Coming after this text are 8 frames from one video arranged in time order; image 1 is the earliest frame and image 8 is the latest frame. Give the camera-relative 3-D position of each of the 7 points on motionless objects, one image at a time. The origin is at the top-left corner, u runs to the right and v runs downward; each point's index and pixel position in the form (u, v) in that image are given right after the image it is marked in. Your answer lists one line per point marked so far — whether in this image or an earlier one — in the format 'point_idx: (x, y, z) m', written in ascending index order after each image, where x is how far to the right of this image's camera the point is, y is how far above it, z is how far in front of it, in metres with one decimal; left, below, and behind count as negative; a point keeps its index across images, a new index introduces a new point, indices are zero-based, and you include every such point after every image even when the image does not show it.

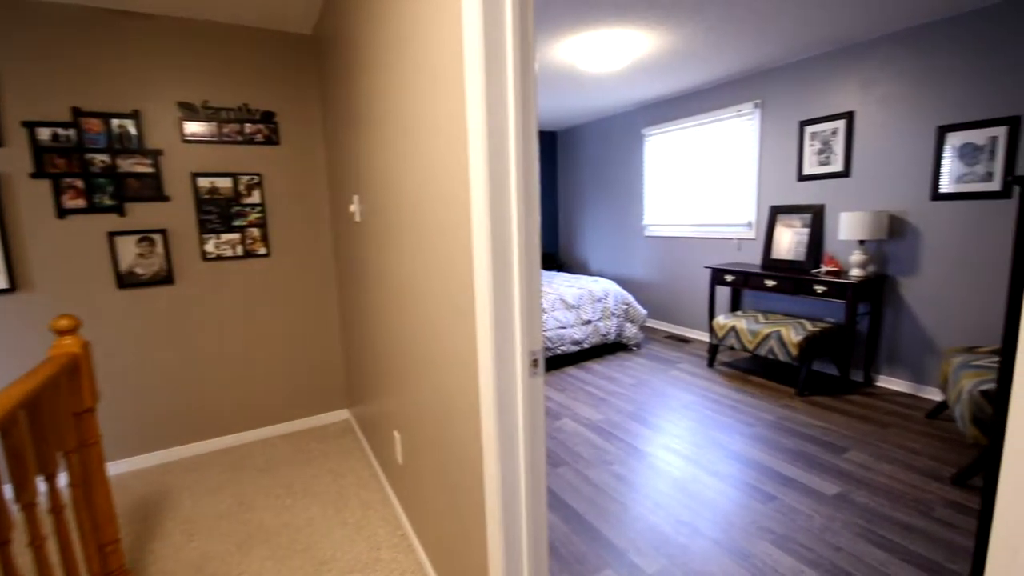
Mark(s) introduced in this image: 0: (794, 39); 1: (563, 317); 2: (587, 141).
0: (+1.9, +1.6, +3.2) m
1: (+0.4, -0.2, +3.9) m
2: (+0.9, +1.8, +5.7) m
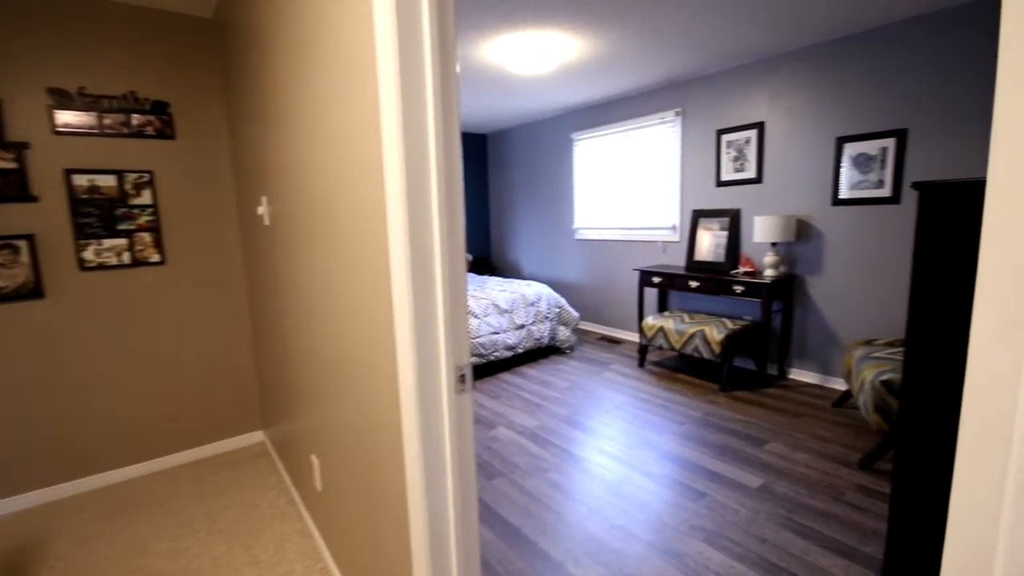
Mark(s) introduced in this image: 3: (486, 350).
0: (+1.4, +1.6, +3.3) m
1: (-0.1, -0.3, +3.8) m
2: (+0.1, +1.7, +5.7) m
3: (-0.2, -0.5, +3.8) m
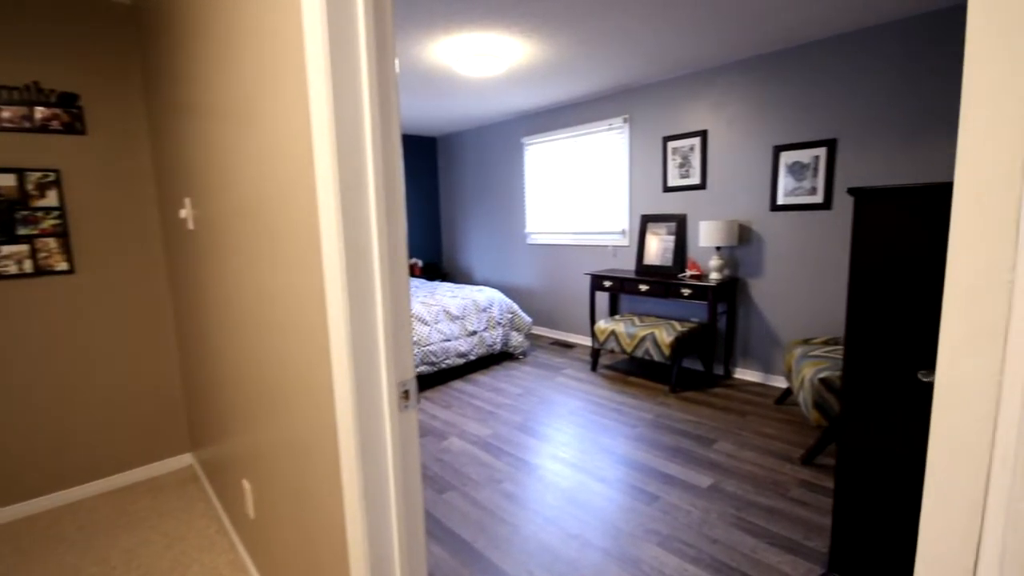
0: (+1.0, +1.6, +3.4) m
1: (-0.5, -0.3, +3.7) m
2: (-0.5, +1.7, +5.7) m
3: (-0.6, -0.5, +3.7) m
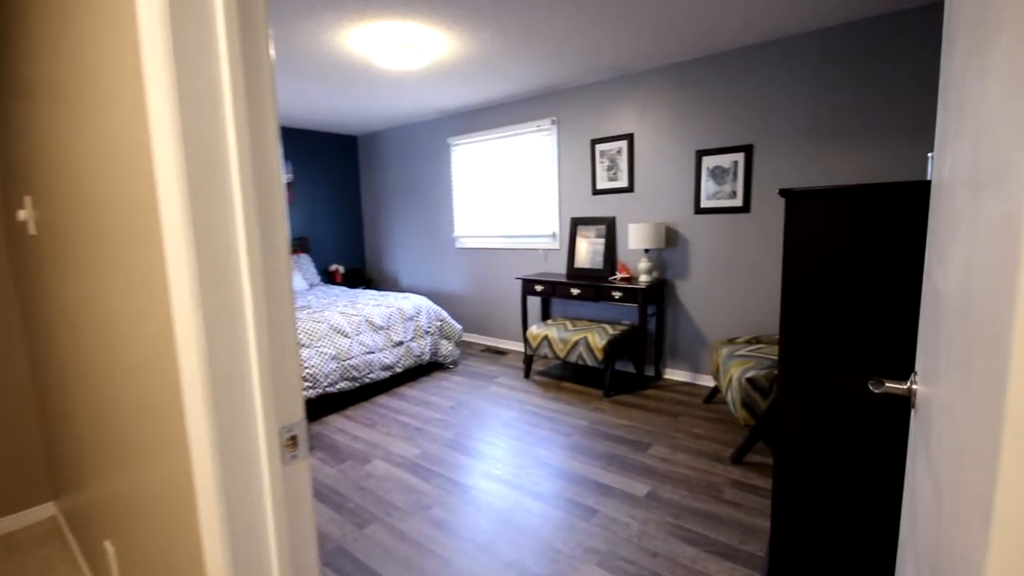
0: (+0.5, +1.6, +3.3) m
1: (-1.0, -0.4, +3.5) m
2: (-1.4, +1.6, +5.4) m
3: (-1.1, -0.6, +3.4) m
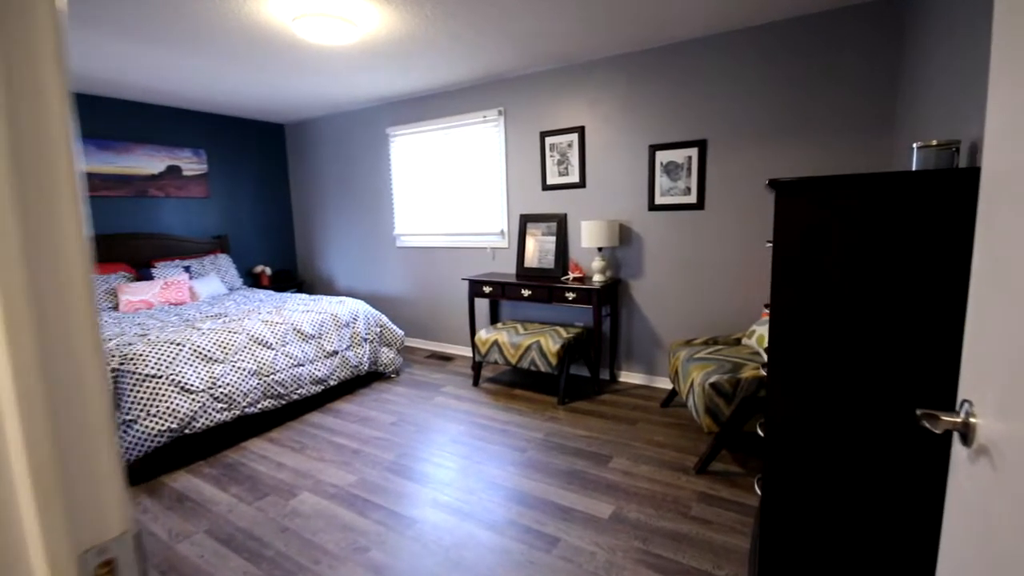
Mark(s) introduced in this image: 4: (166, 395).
0: (+0.1, +1.6, +3.1) m
1: (-1.4, -0.4, +3.1) m
2: (-1.9, +1.6, +4.9) m
3: (-1.4, -0.6, +3.0) m
4: (-1.8, -0.6, +2.5) m
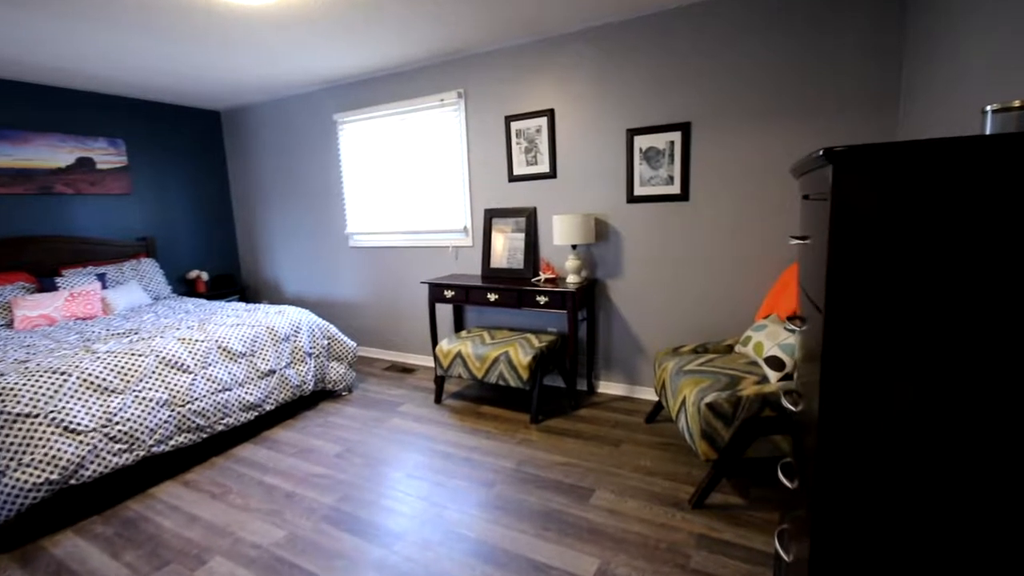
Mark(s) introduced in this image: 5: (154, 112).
0: (-0.1, +1.6, +2.7) m
1: (-1.6, -0.5, +2.6) m
2: (-2.3, +1.5, +4.4) m
3: (-1.6, -0.7, +2.5) m
4: (-2.0, -0.6, +2.0) m
5: (-3.2, +1.6, +4.3) m
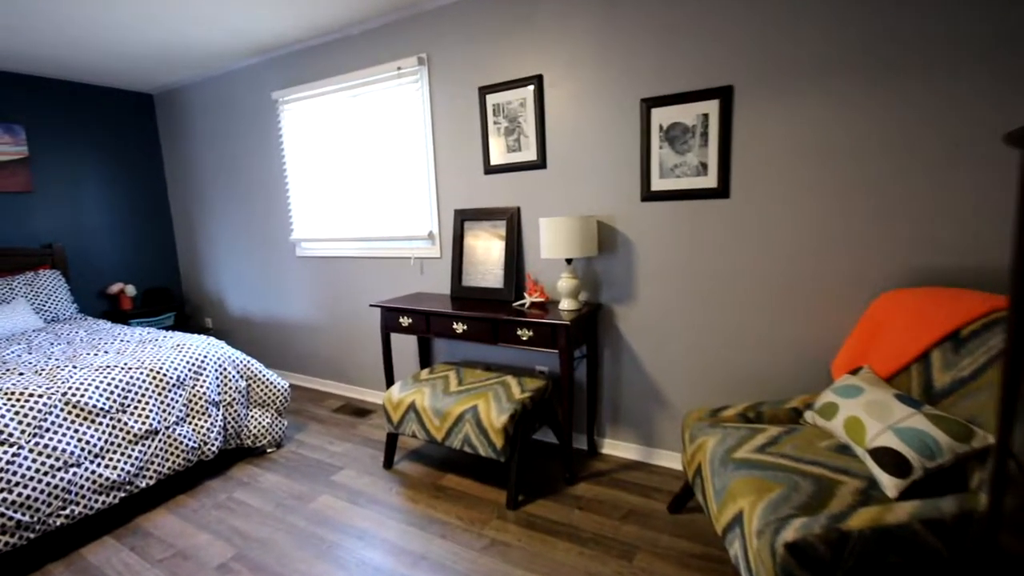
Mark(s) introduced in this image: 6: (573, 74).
0: (-0.2, +1.4, +1.9) m
1: (-1.7, -0.6, +1.8) m
2: (-2.4, +1.4, +3.7) m
3: (-1.7, -0.8, +1.8) m
4: (-2.1, -0.8, +1.2) m
5: (-3.3, +1.5, +3.5) m
6: (+0.3, +1.0, +2.2) m
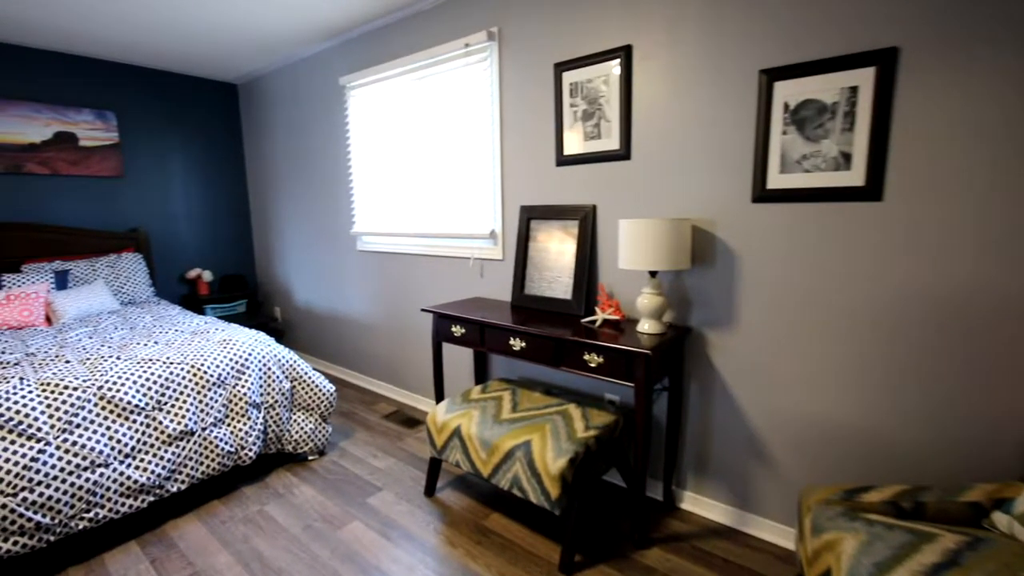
0: (+0.1, +1.4, +1.6) m
1: (-1.5, -0.6, +1.8) m
2: (-1.8, +1.4, +3.6) m
3: (-1.6, -0.8, +1.7) m
4: (-2.0, -0.7, +1.2) m
5: (-2.7, +1.6, +3.6) m
6: (+0.6, +0.9, +1.8) m
